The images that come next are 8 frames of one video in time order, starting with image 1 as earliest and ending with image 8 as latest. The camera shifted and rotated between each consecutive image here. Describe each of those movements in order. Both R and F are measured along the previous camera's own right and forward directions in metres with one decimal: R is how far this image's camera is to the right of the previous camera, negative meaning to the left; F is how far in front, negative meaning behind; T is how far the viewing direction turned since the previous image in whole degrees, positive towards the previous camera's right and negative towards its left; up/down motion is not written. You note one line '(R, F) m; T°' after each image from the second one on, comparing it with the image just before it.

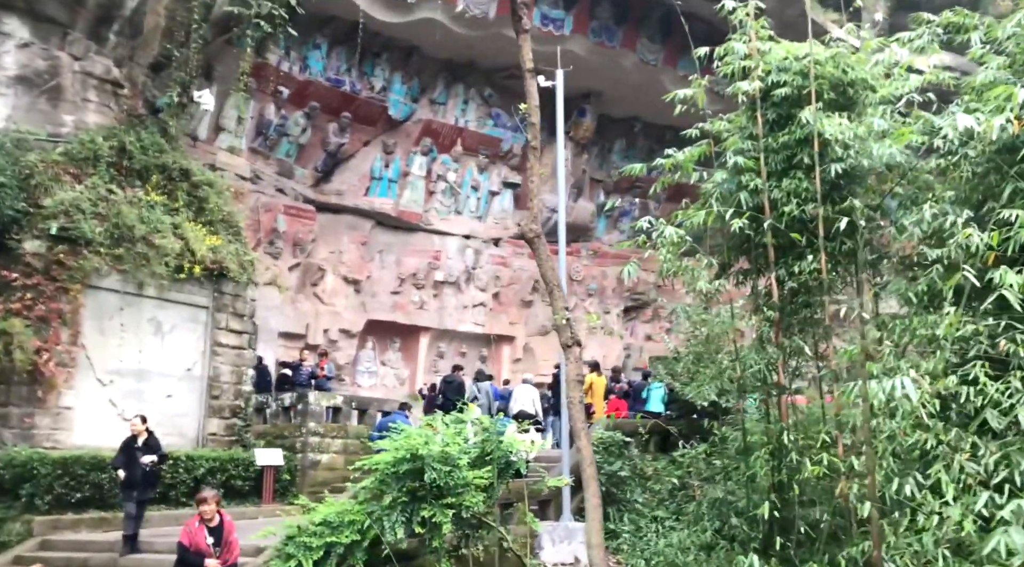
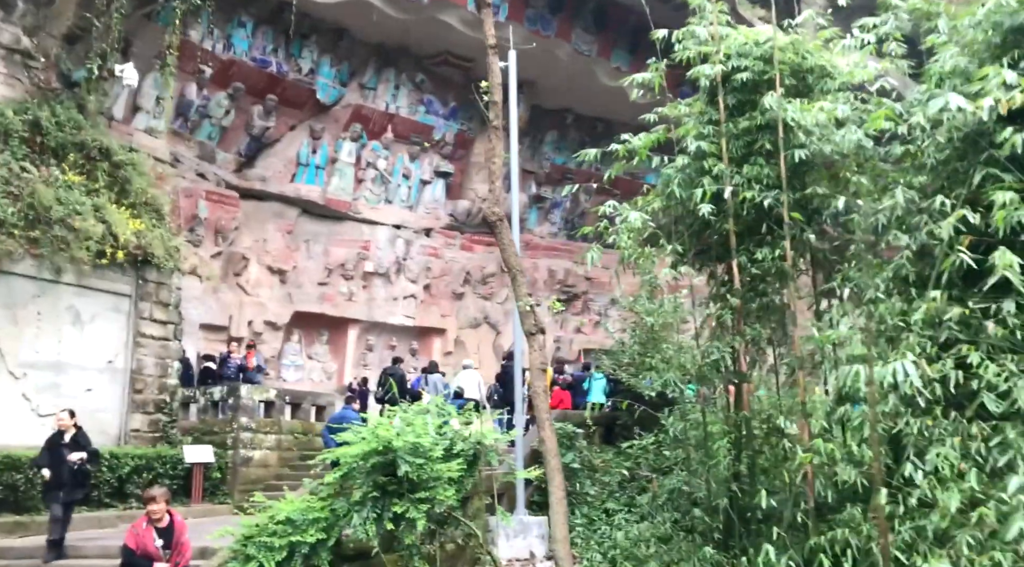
(-0.3, +0.3) m; +6°
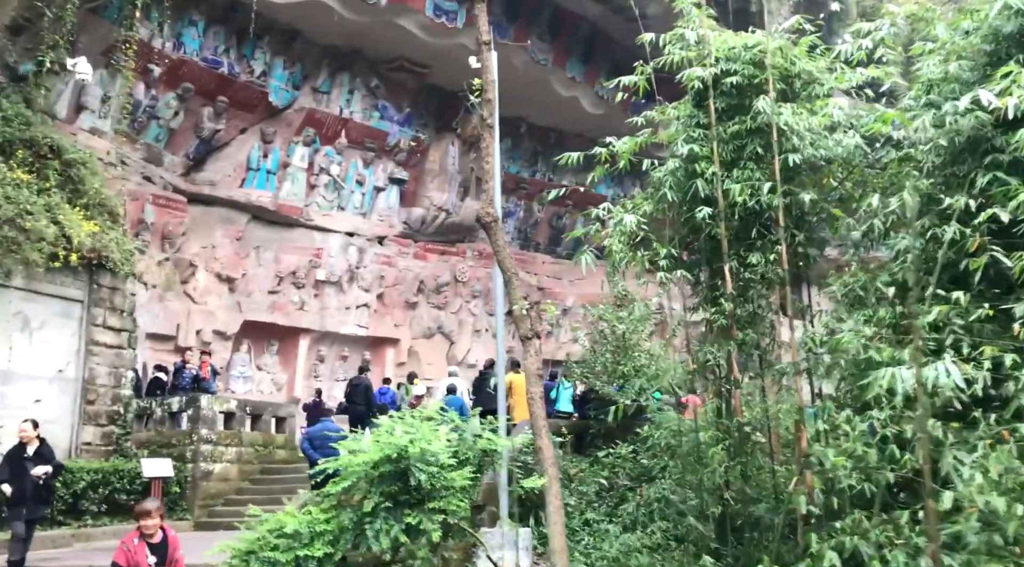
(-0.4, +0.2) m; +4°
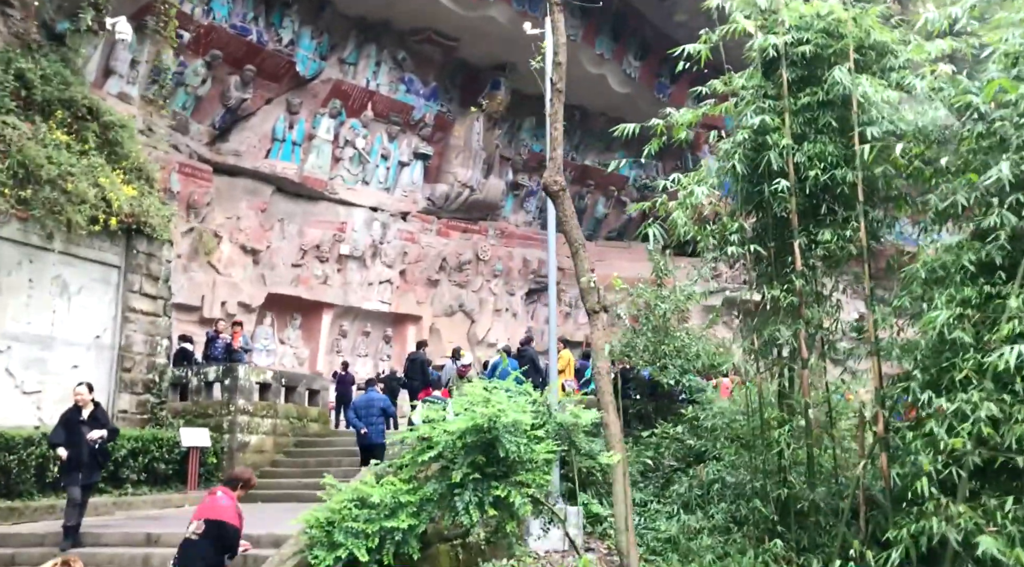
(-0.5, +0.2) m; 0°
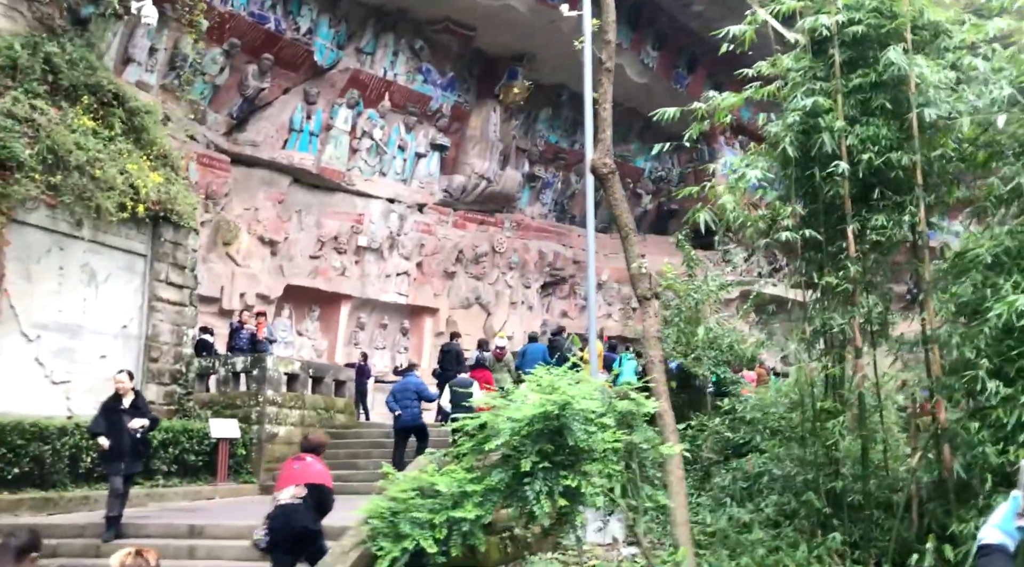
(-0.3, +0.2) m; 0°
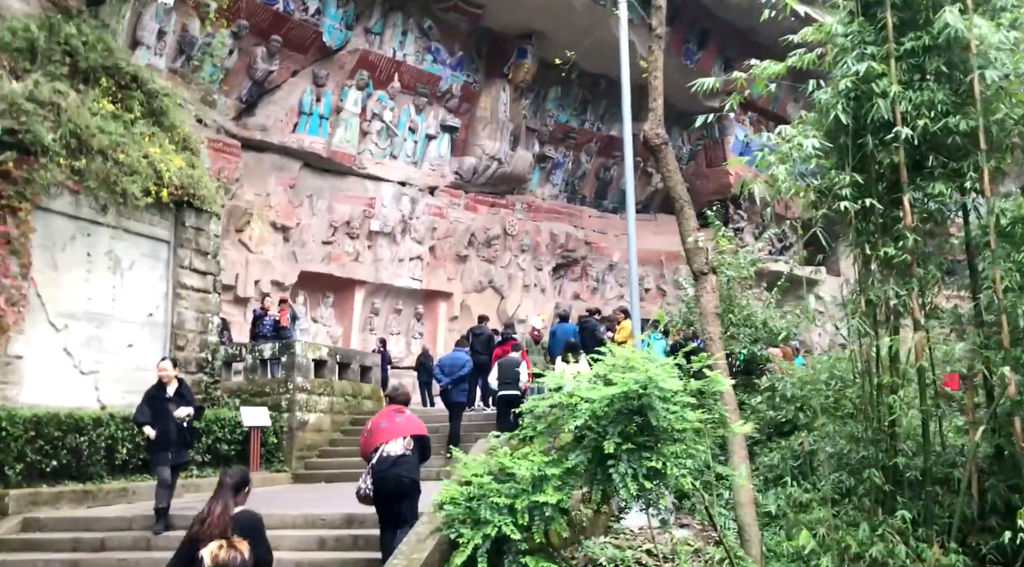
(-0.4, +0.2) m; 0°
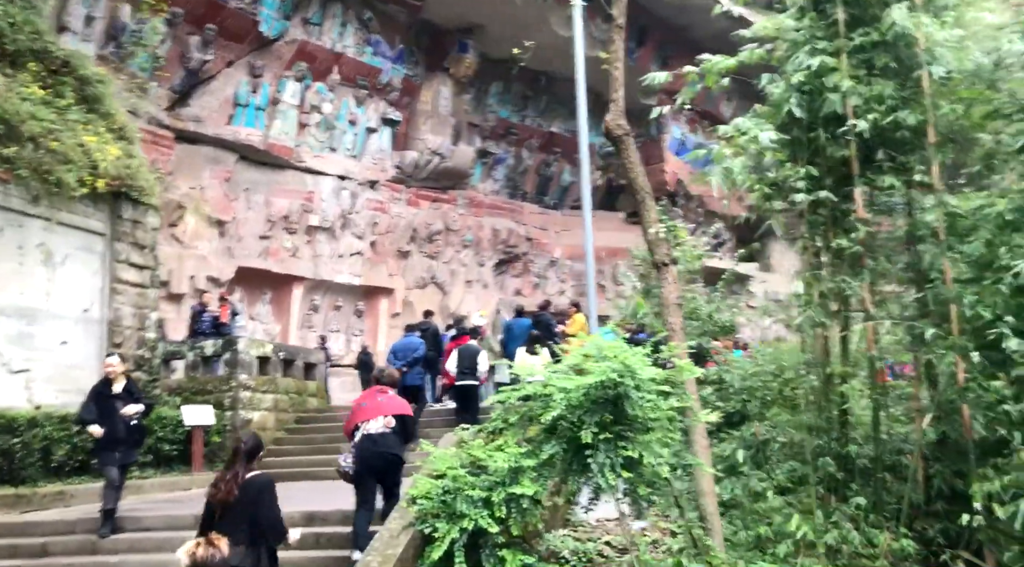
(-0.2, +0.1) m; +4°
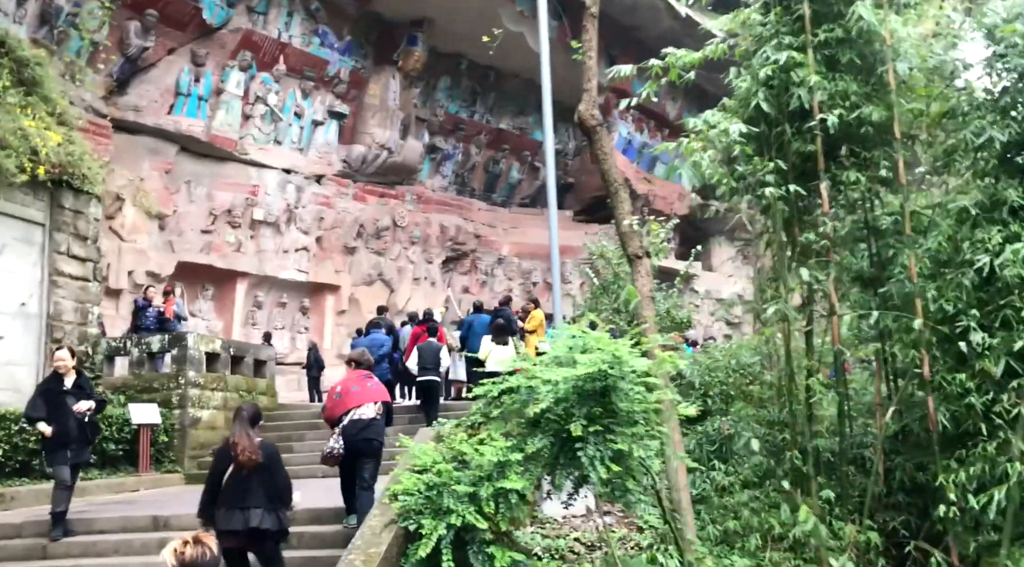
(-0.2, +0.1) m; +4°
